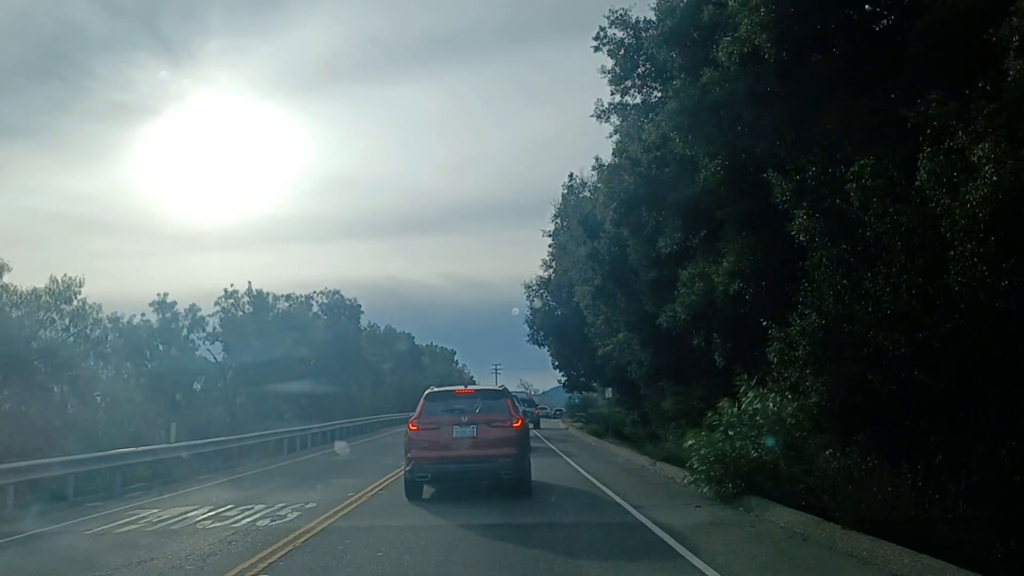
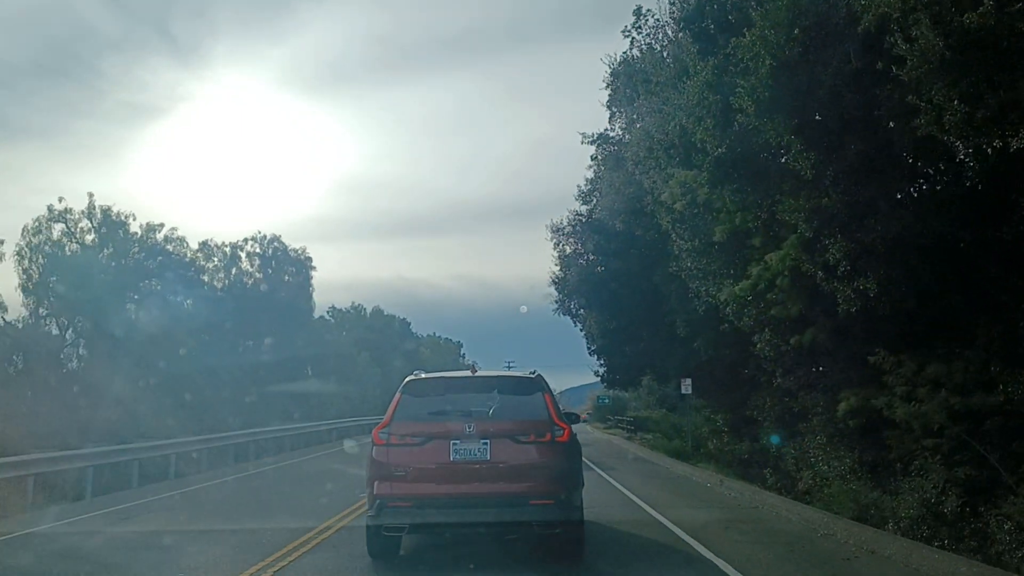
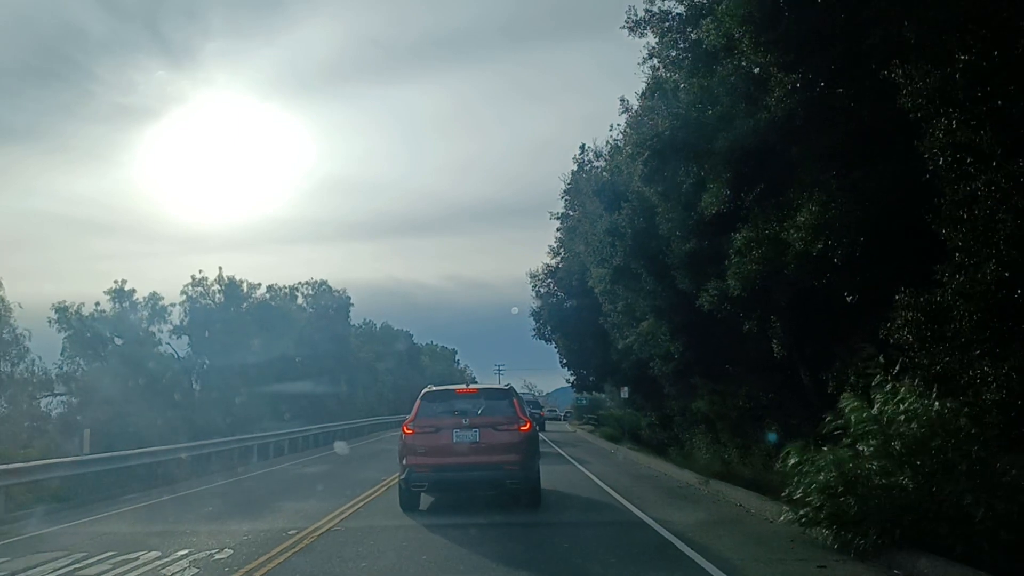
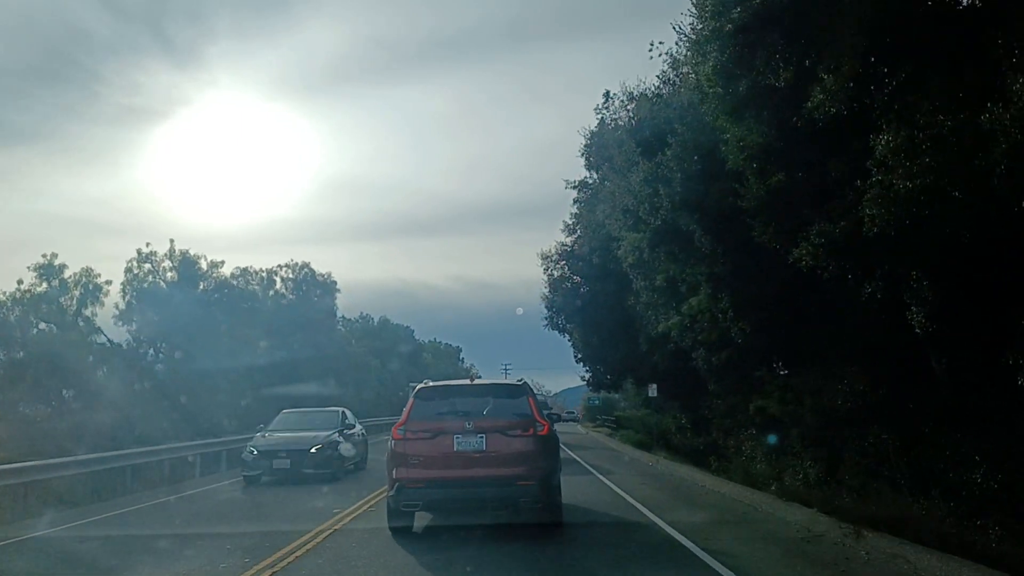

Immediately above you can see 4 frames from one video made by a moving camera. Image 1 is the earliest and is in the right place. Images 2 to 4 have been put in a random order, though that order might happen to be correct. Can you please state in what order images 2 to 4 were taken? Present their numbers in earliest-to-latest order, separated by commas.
3, 4, 2
